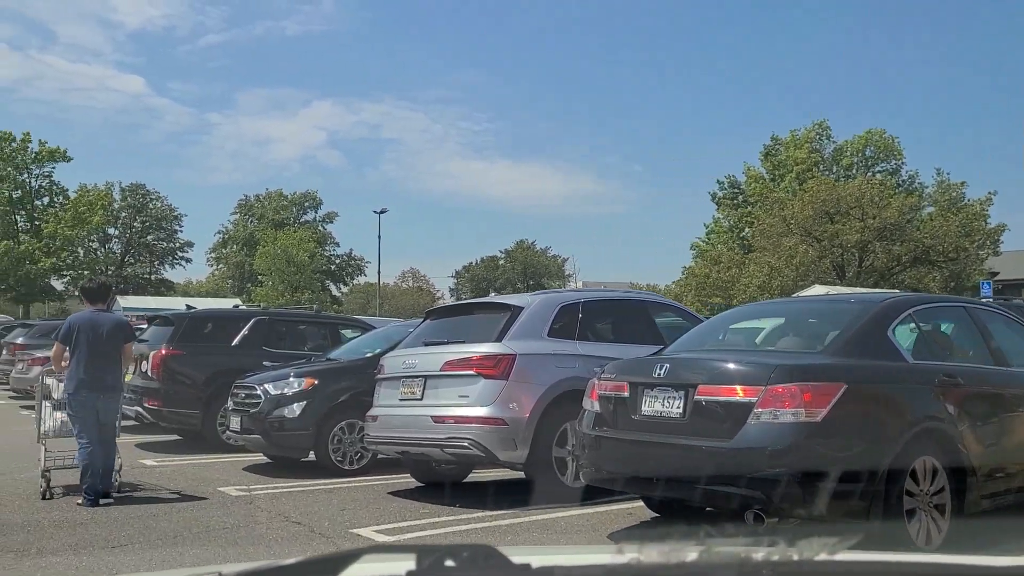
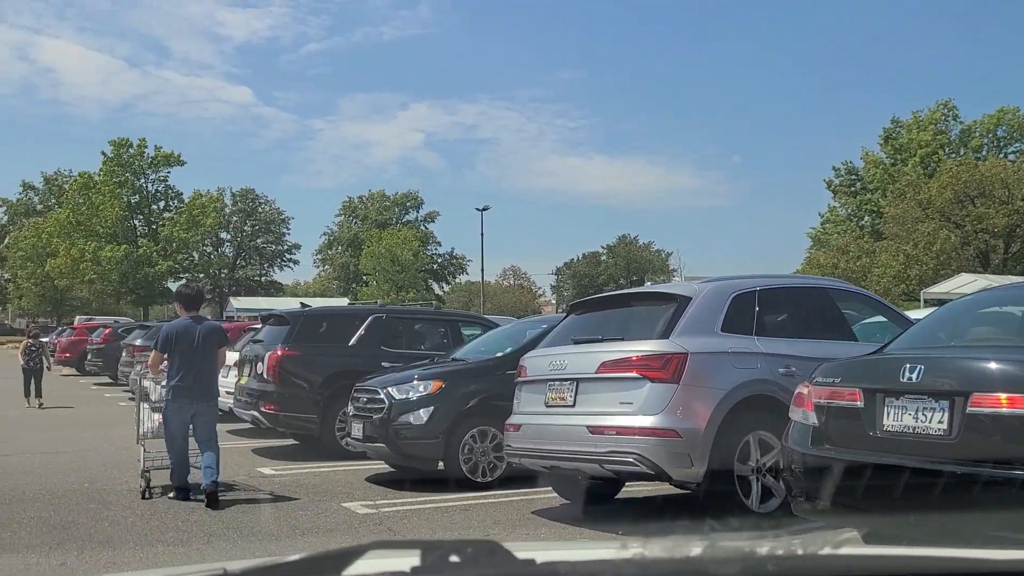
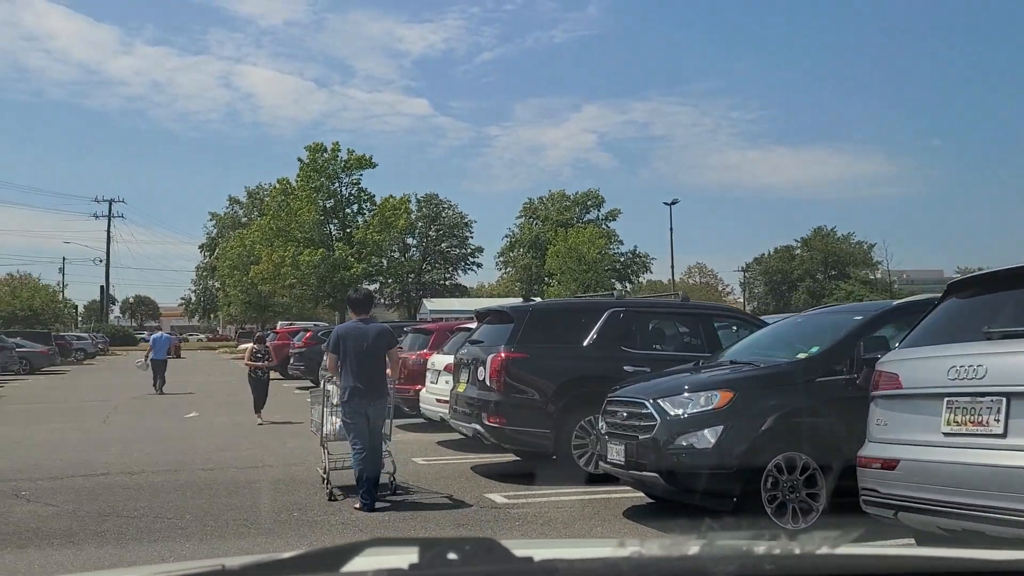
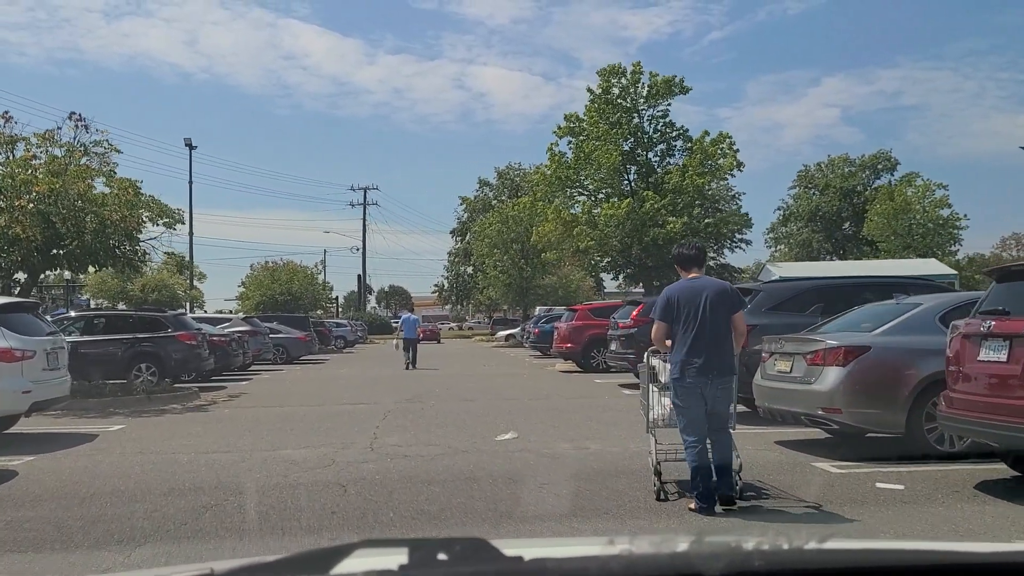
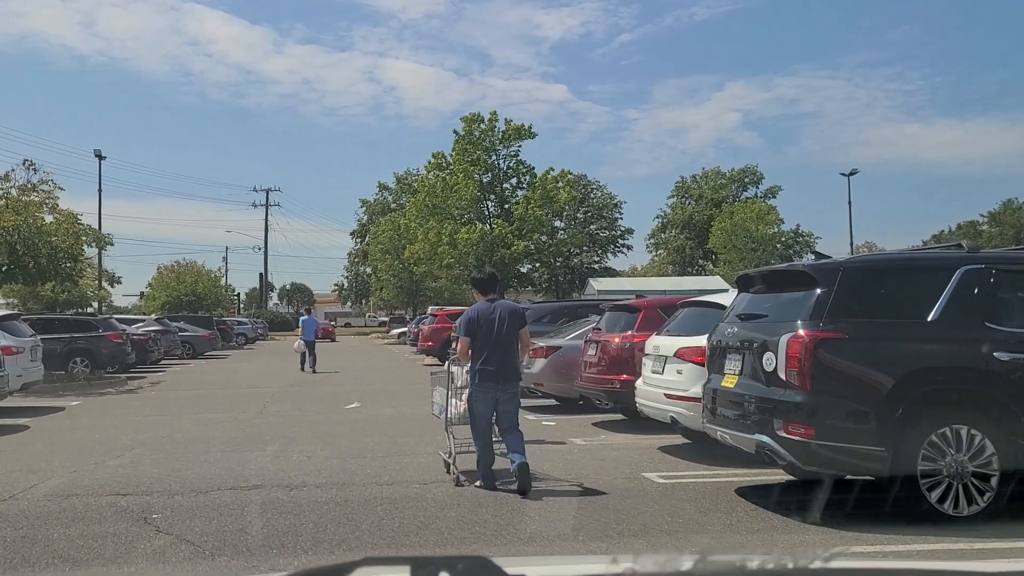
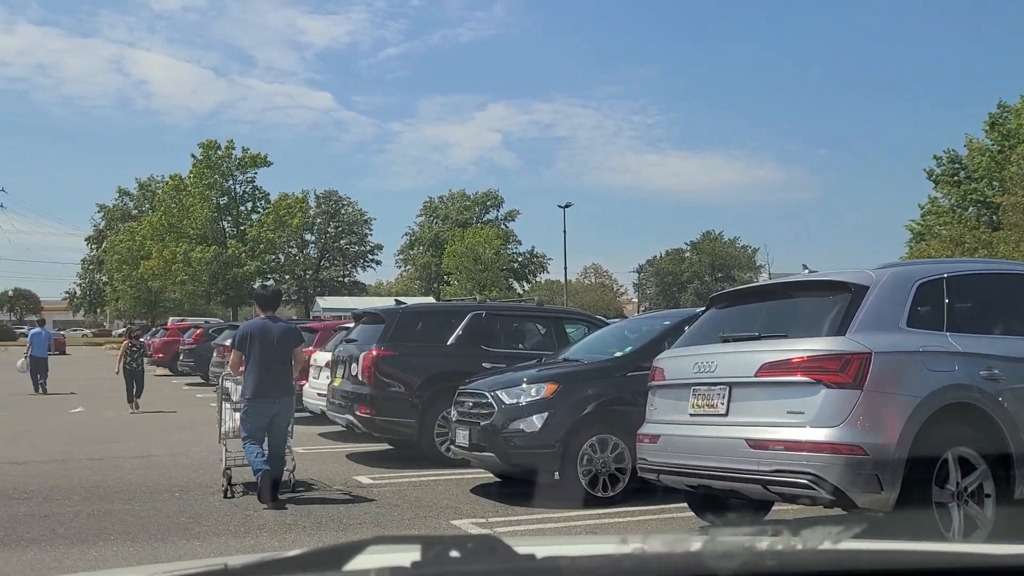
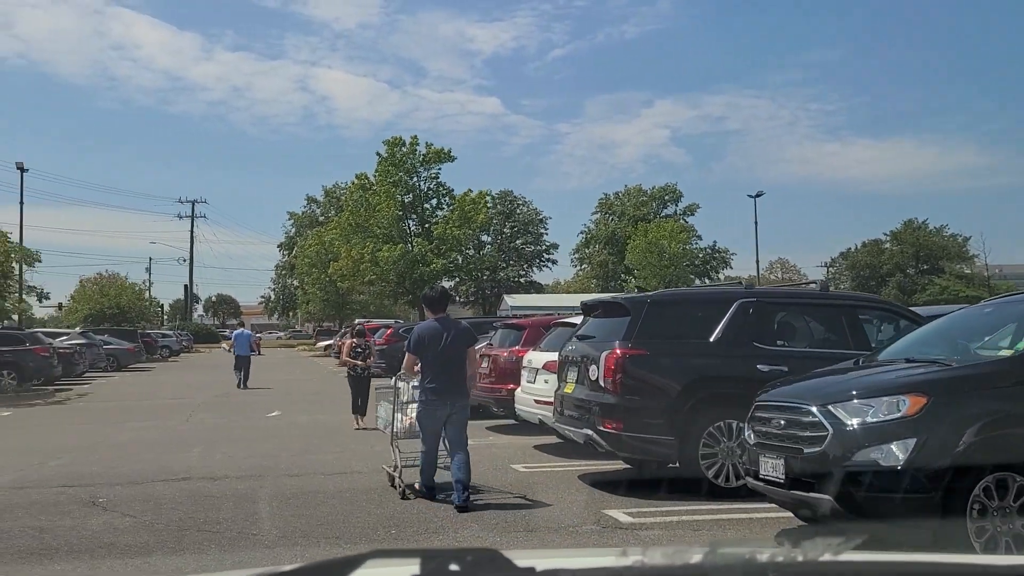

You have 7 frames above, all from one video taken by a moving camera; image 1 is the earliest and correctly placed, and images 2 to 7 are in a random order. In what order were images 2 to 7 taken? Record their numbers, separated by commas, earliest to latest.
2, 6, 3, 7, 5, 4
